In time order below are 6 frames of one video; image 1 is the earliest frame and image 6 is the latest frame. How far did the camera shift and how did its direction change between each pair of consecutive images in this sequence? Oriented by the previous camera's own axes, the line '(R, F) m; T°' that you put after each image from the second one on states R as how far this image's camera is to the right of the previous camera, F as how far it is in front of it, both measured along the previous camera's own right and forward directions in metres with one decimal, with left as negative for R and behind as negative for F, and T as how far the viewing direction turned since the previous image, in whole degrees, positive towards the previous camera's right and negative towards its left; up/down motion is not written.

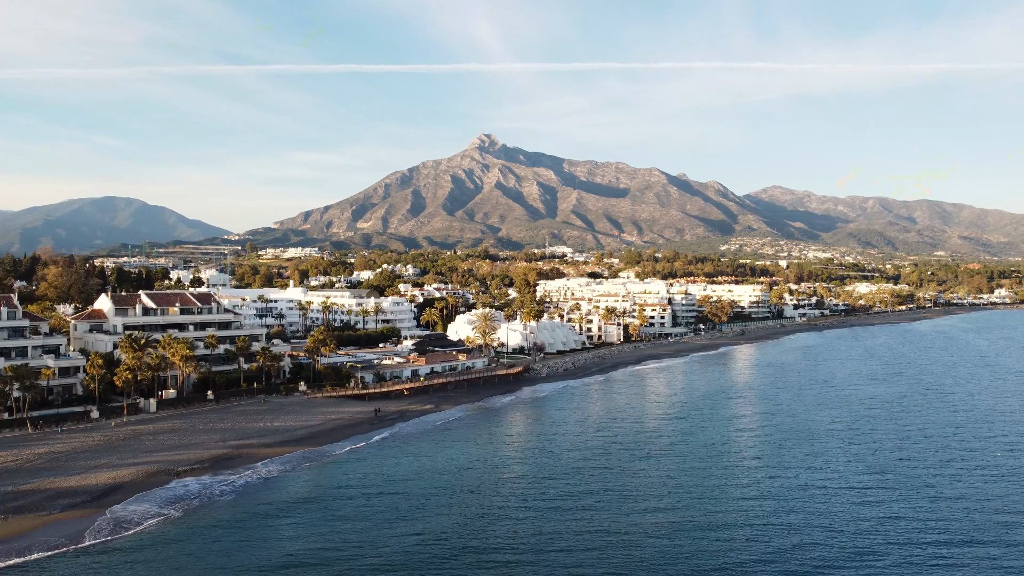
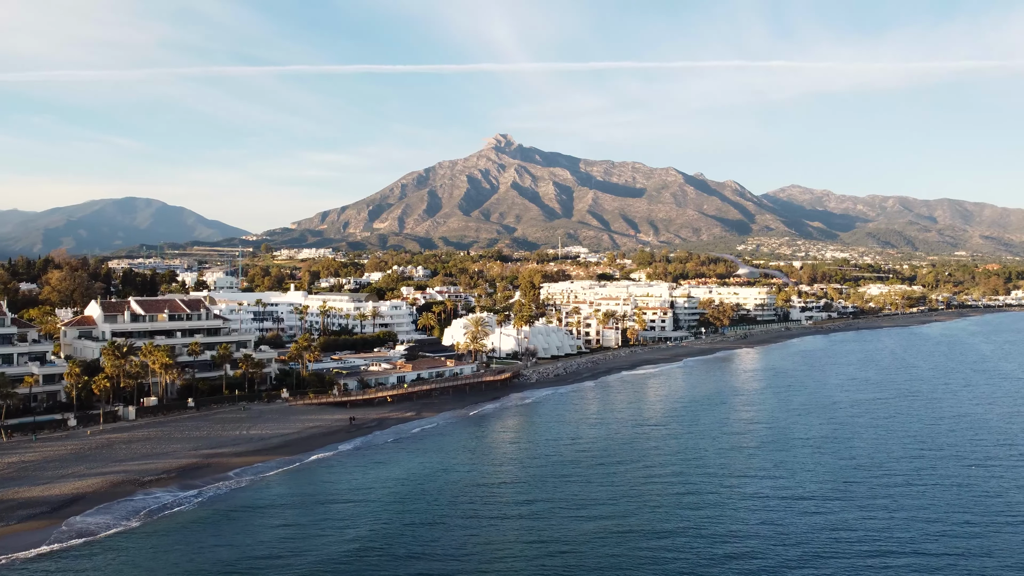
(+2.5, -0.1) m; -1°
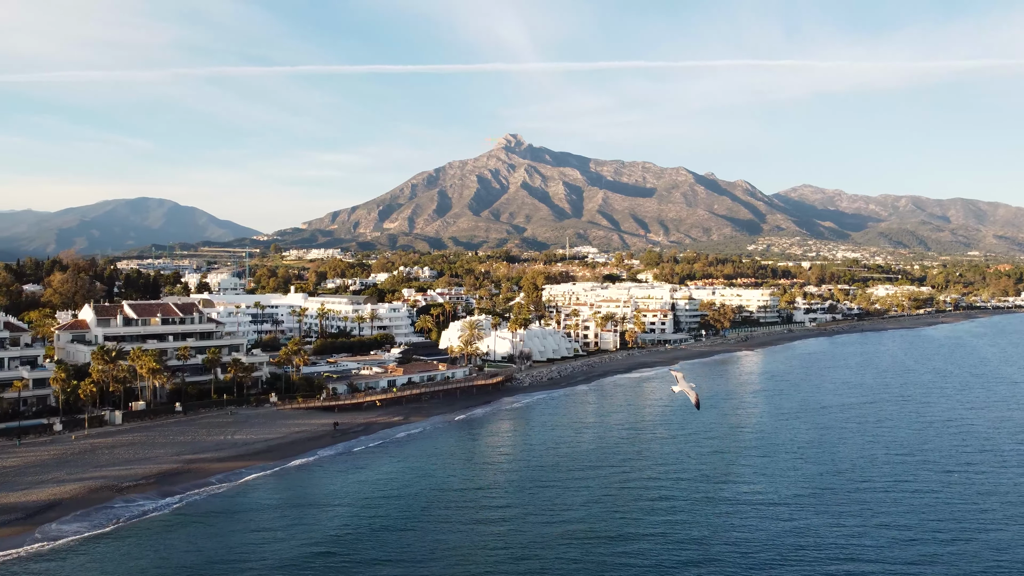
(+1.6, -0.1) m; -1°
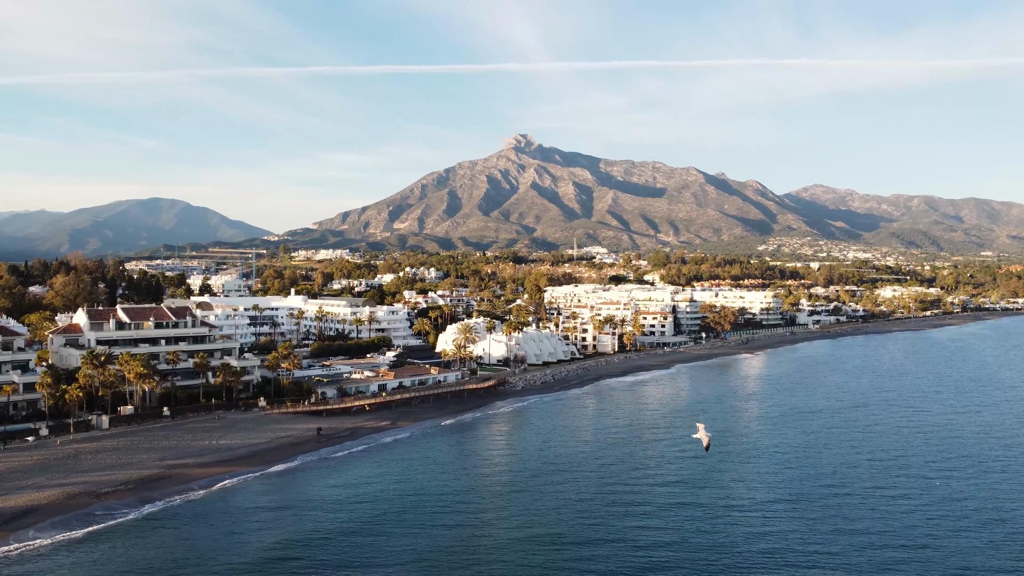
(+1.6, -0.1) m; -1°
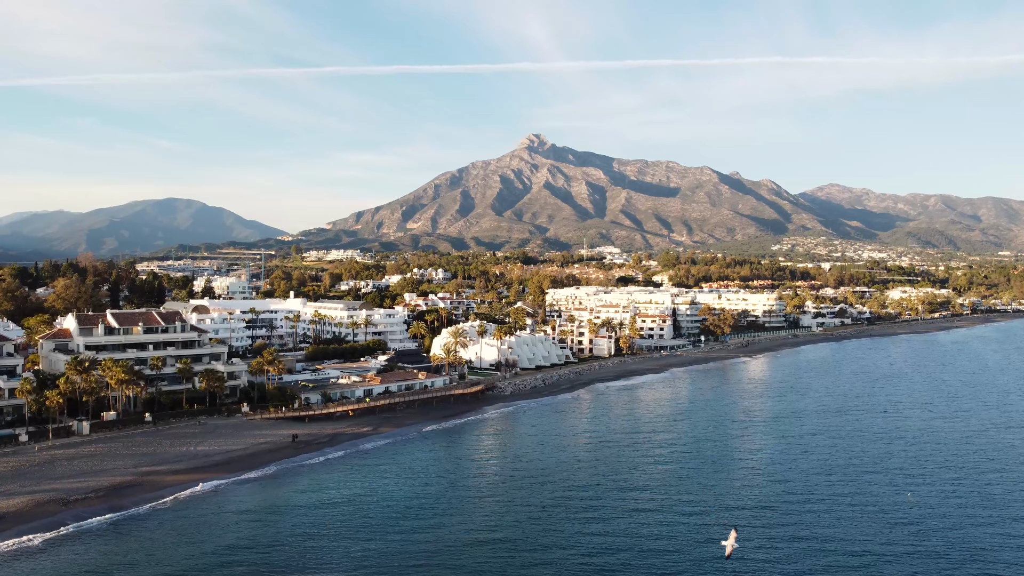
(+2.3, -0.2) m; -1°
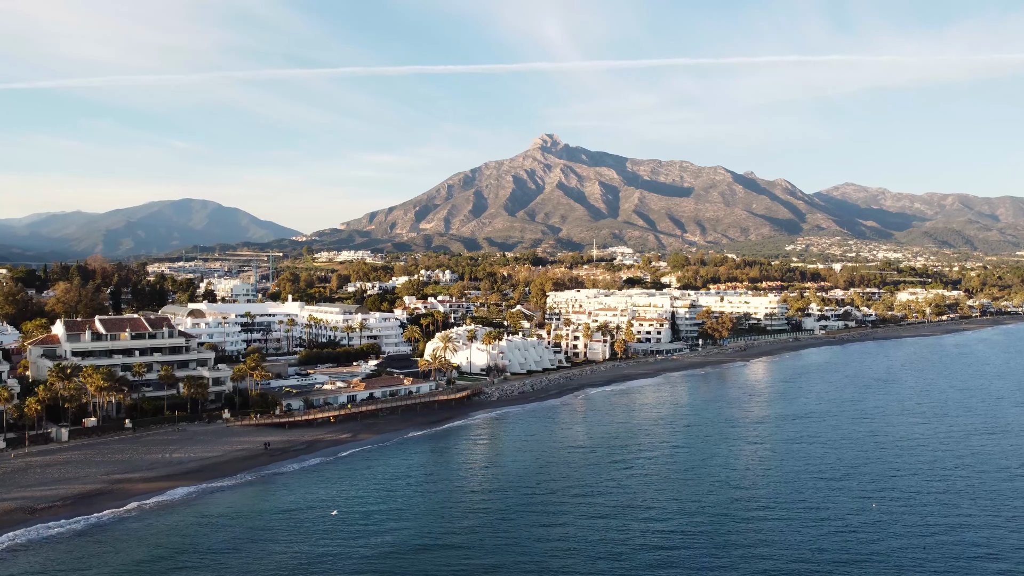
(+2.5, -0.3) m; -1°
